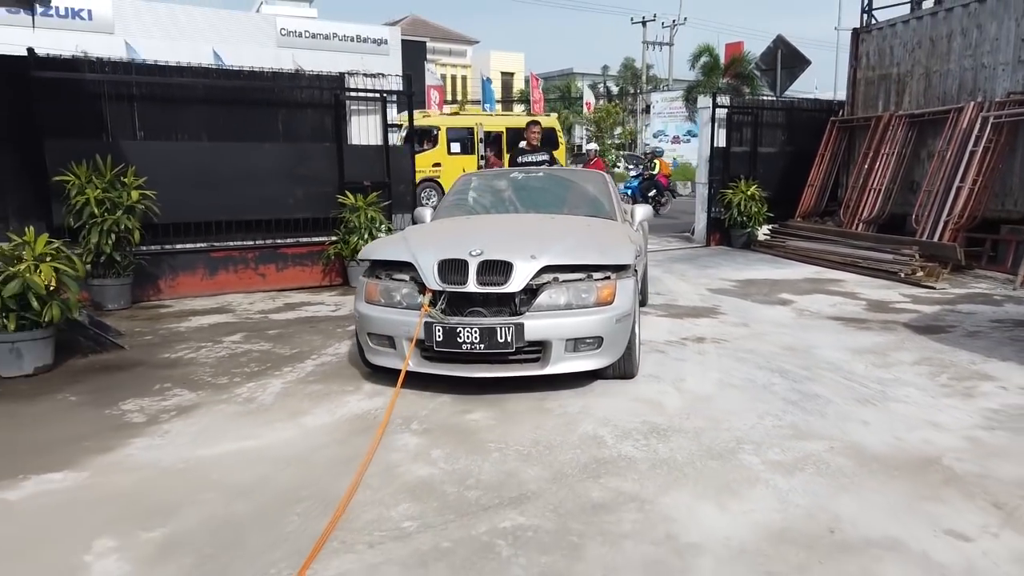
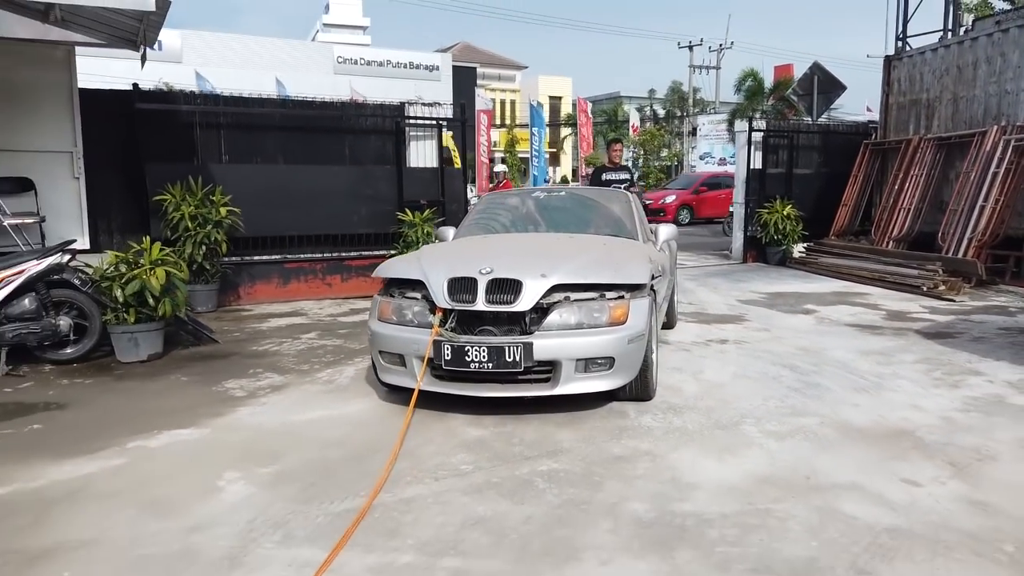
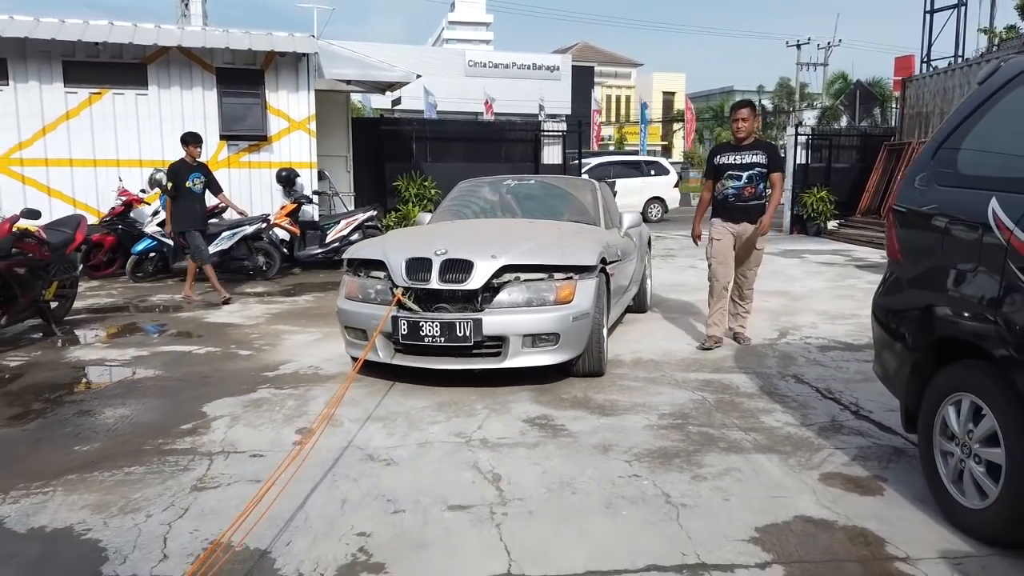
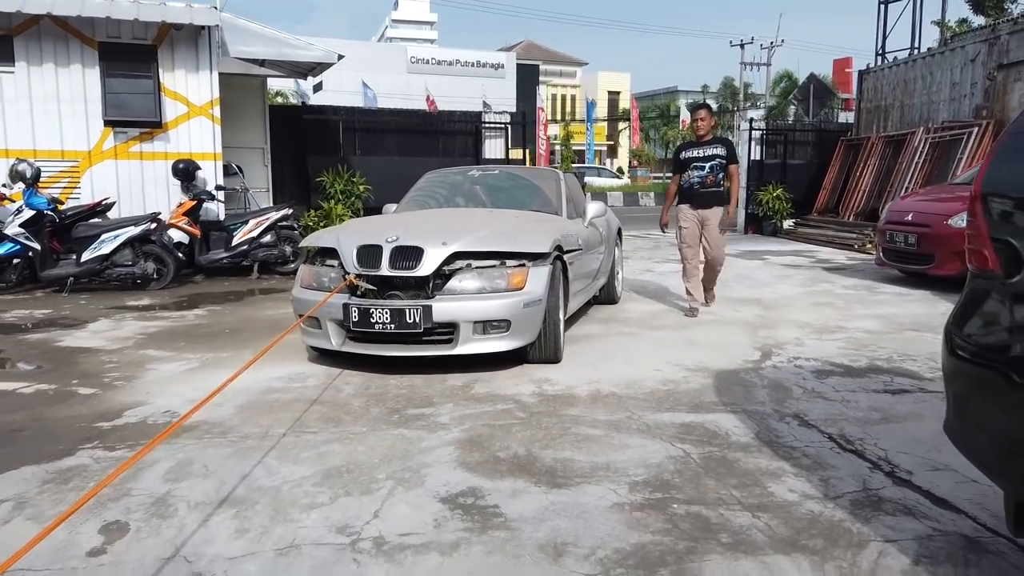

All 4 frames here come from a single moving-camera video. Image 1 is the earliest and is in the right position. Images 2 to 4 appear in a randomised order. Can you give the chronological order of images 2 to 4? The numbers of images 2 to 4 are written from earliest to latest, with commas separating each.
2, 4, 3
